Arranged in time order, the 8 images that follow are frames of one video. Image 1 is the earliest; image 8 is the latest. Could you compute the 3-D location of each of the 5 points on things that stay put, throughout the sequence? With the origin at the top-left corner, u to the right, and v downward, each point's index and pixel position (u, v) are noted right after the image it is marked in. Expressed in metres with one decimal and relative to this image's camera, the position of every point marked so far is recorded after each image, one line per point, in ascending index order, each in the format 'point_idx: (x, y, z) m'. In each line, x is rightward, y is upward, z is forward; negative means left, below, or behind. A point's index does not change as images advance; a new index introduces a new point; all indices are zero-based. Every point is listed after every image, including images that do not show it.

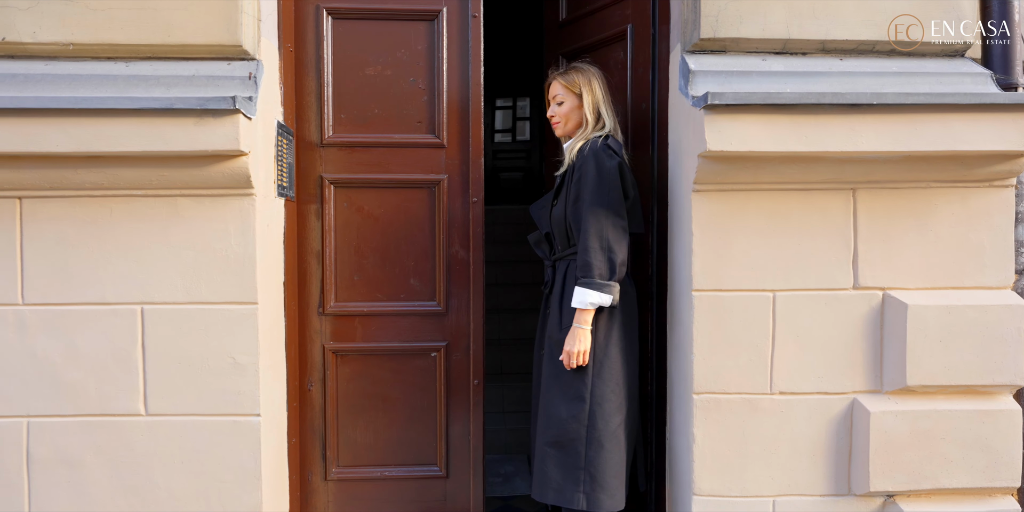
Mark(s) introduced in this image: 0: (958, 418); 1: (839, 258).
0: (+1.5, -0.5, +2.1) m
1: (+1.1, 0.0, +2.1) m
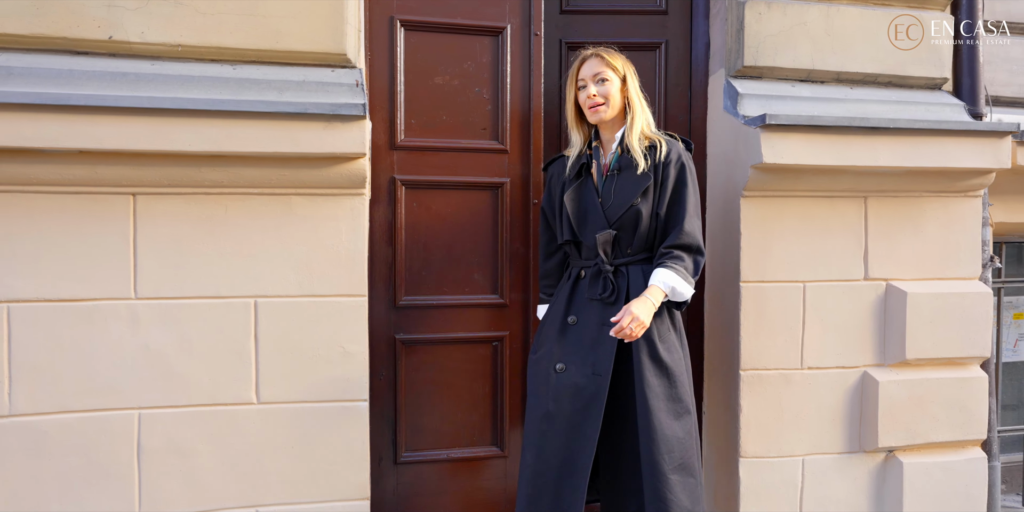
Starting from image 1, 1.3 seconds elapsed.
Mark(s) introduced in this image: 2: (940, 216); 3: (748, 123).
0: (+1.8, -0.5, +2.6) m
1: (+1.4, 0.0, +2.6) m
2: (+1.8, +0.2, +2.6) m
3: (+0.9, +0.5, +2.4) m
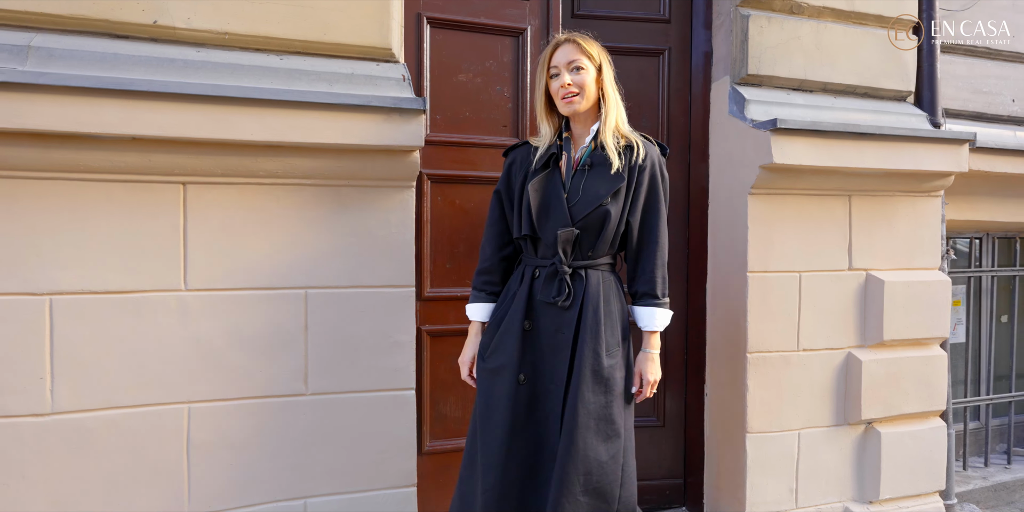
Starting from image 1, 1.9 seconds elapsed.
0: (+1.9, -0.5, +2.9) m
1: (+1.5, 0.0, +2.9) m
2: (+1.9, +0.2, +3.0) m
3: (+1.0, +0.5, +2.6) m
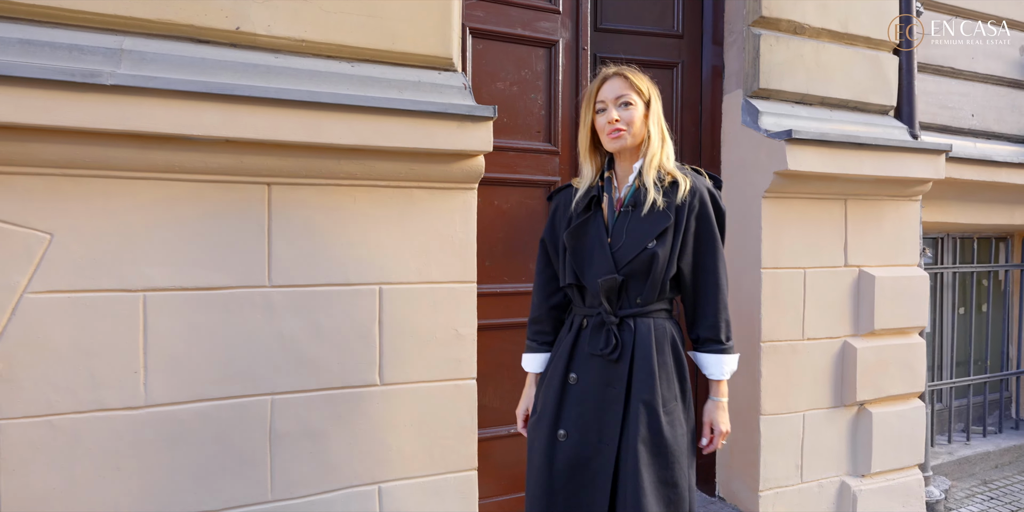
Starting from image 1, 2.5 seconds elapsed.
0: (+2.0, -0.5, +3.3) m
1: (+1.7, +0.1, +3.2) m
2: (+2.0, +0.2, +3.3) m
3: (+1.2, +0.6, +2.9) m
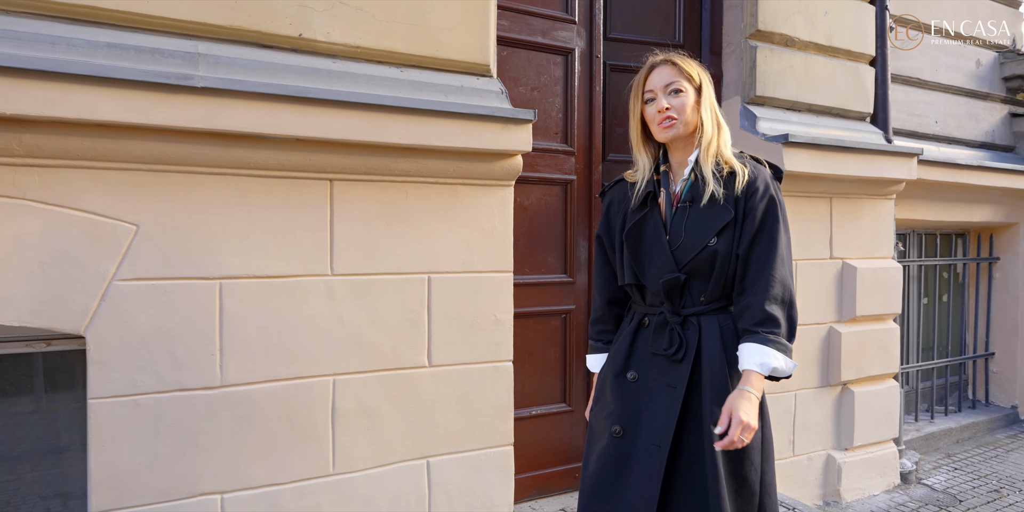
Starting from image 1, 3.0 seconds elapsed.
0: (+2.1, -0.5, +3.6) m
1: (+1.7, +0.1, +3.5) m
2: (+2.1, +0.3, +3.6) m
3: (+1.3, +0.6, +3.2) m
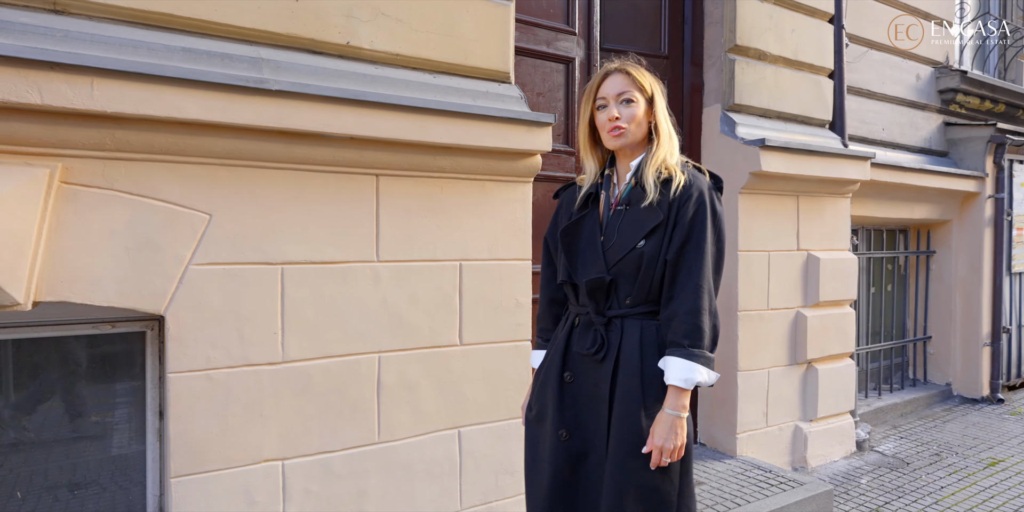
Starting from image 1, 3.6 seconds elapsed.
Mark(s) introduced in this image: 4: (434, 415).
0: (+2.1, -0.4, +4.0) m
1: (+1.8, +0.1, +3.9) m
2: (+2.1, +0.3, +4.1) m
3: (+1.3, +0.6, +3.5) m
4: (-0.3, -0.7, +2.6) m
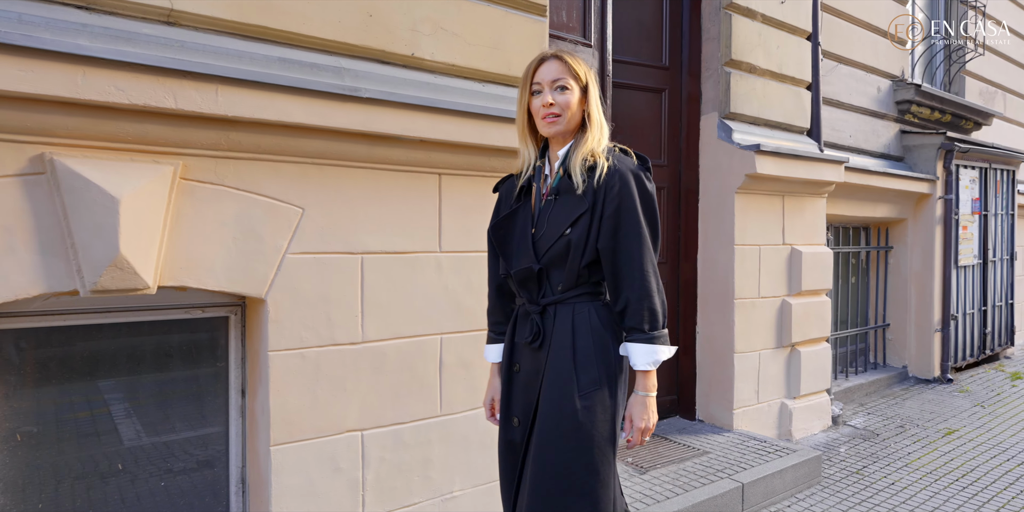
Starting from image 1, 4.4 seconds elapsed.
0: (+2.2, -0.4, +4.5) m
1: (+1.9, +0.2, +4.3) m
2: (+2.2, +0.4, +4.5) m
3: (+1.5, +0.7, +3.9) m
4: (-0.1, -0.6, +2.9) m
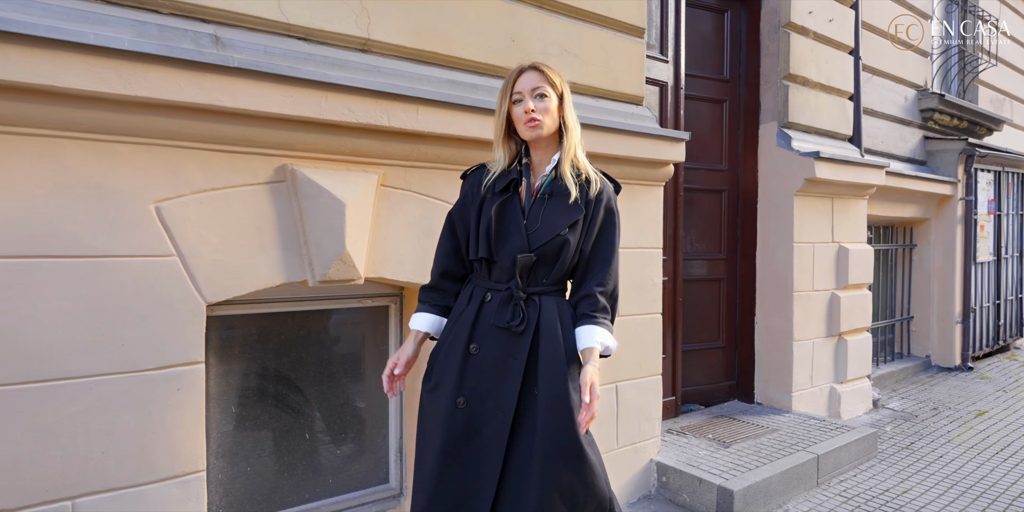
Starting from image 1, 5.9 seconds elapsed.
0: (+2.8, -0.3, +4.9) m
1: (+2.4, +0.2, +4.7) m
2: (+2.7, +0.4, +4.9) m
3: (+2.0, +0.7, +4.3) m
4: (+0.5, -0.6, +3.2) m
